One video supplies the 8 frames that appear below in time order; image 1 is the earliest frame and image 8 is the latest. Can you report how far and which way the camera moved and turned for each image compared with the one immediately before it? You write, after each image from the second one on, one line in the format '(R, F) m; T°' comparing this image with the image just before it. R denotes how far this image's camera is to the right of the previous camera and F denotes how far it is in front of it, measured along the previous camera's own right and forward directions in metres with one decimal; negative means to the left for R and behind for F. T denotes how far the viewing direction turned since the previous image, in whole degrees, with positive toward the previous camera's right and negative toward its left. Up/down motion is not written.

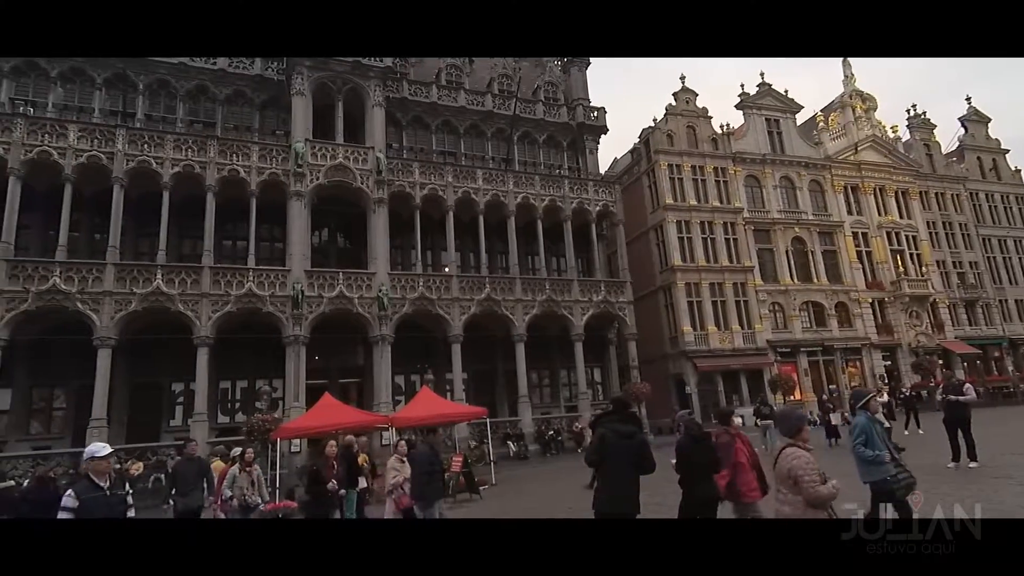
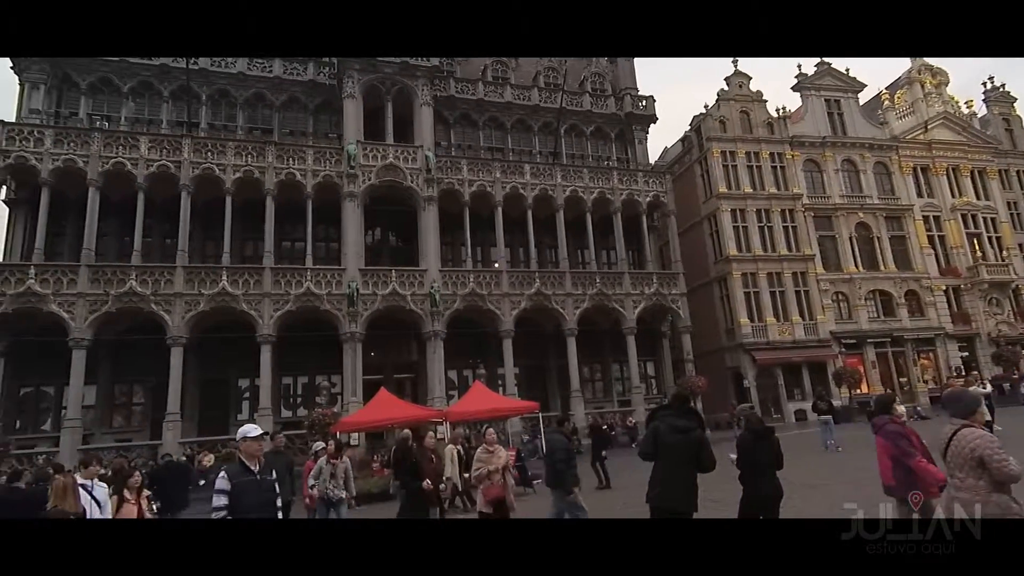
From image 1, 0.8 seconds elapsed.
(0.0, 0.0) m; -5°
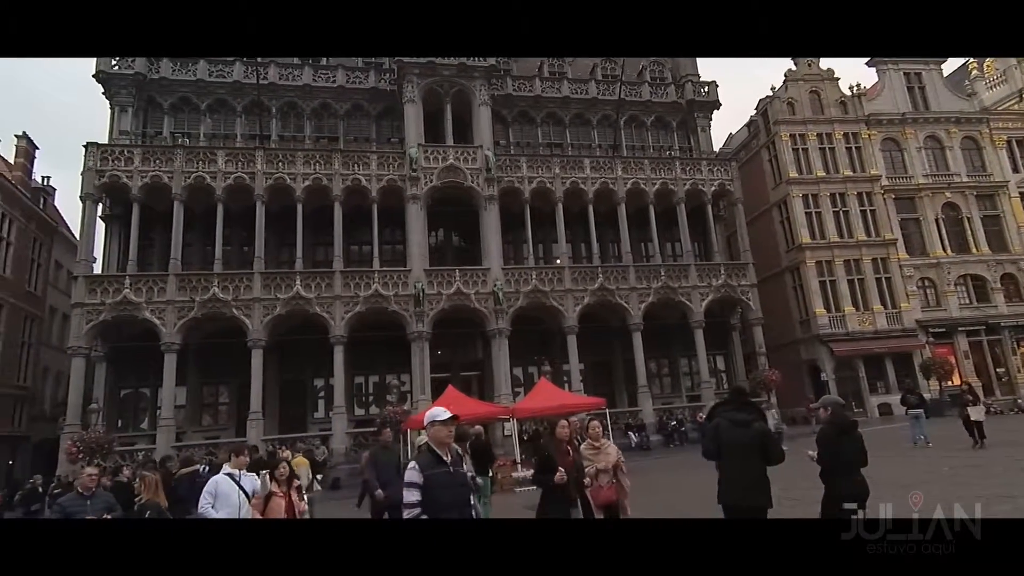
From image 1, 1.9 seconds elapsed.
(-0.2, 0.0) m; -6°
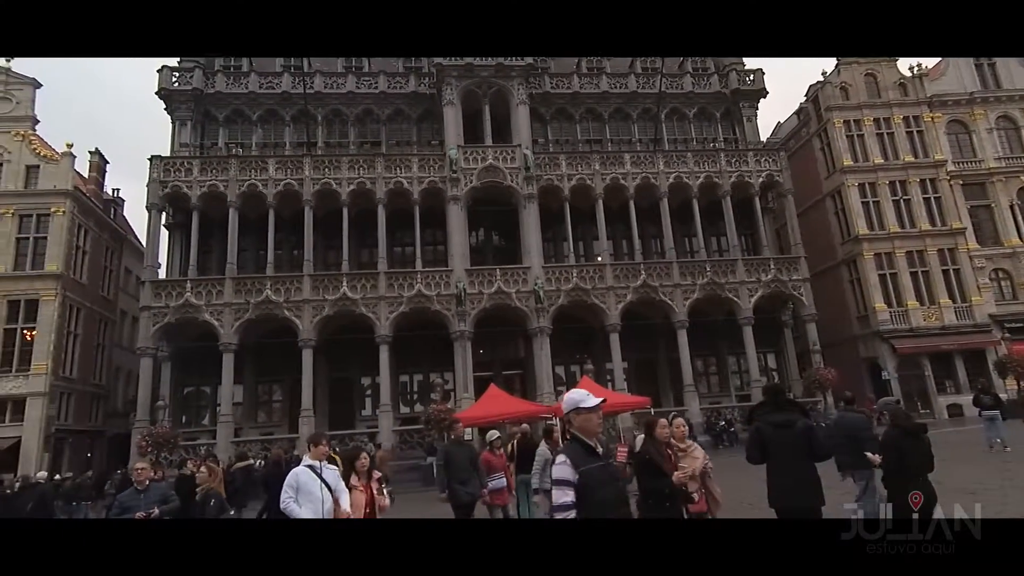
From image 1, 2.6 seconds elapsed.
(+0.6, 0.0) m; -5°
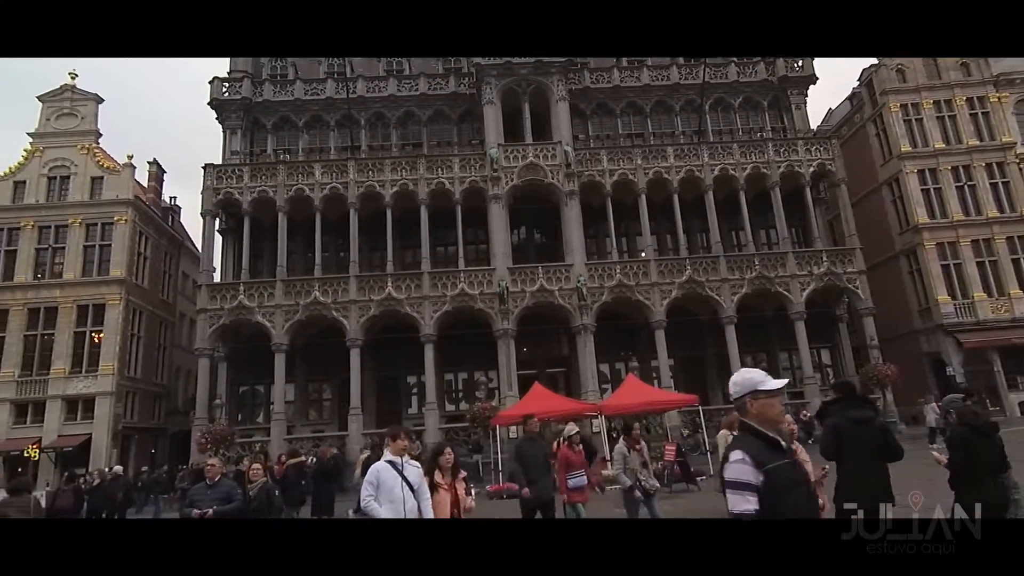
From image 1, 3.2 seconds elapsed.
(0.0, 0.0) m; -4°
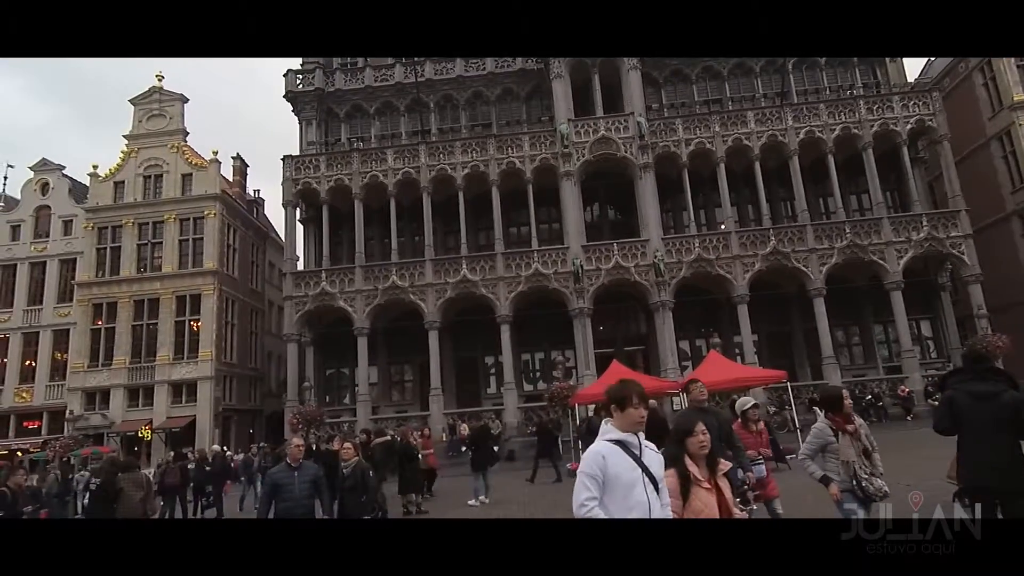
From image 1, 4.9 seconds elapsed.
(-0.6, +0.1) m; -6°
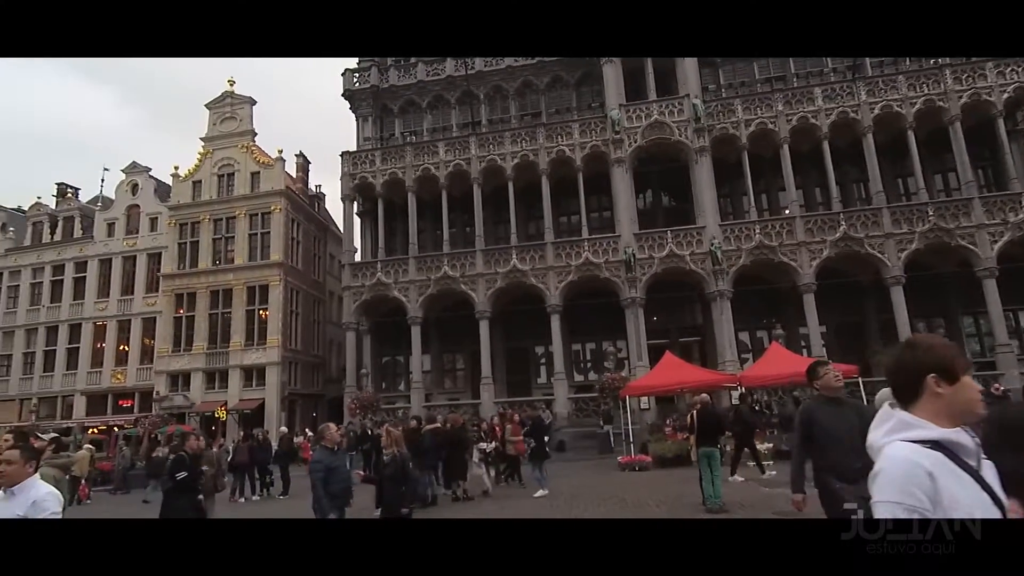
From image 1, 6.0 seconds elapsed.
(+1.1, +0.2) m; -8°
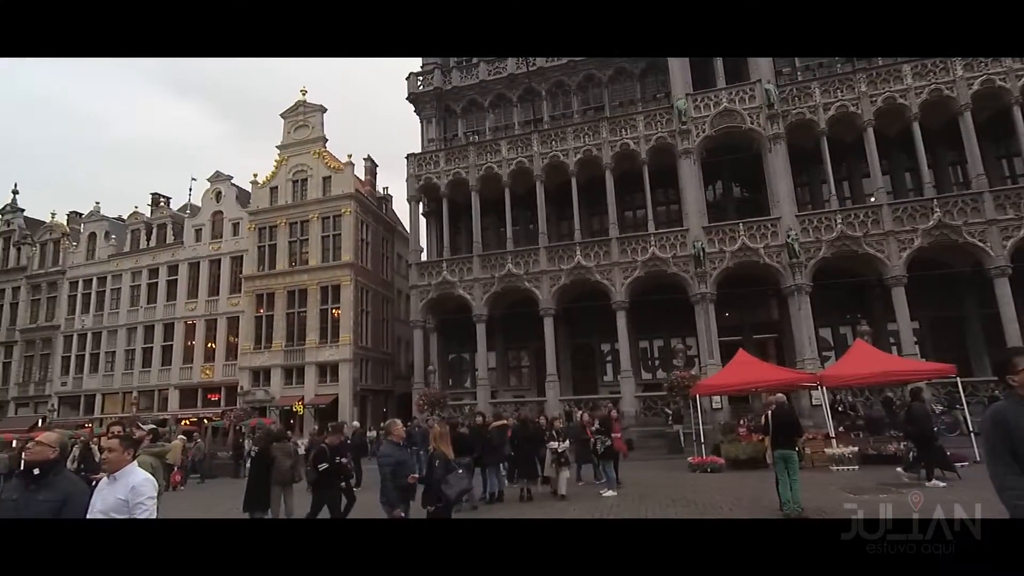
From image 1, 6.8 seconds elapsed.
(+0.1, +0.1) m; -7°
